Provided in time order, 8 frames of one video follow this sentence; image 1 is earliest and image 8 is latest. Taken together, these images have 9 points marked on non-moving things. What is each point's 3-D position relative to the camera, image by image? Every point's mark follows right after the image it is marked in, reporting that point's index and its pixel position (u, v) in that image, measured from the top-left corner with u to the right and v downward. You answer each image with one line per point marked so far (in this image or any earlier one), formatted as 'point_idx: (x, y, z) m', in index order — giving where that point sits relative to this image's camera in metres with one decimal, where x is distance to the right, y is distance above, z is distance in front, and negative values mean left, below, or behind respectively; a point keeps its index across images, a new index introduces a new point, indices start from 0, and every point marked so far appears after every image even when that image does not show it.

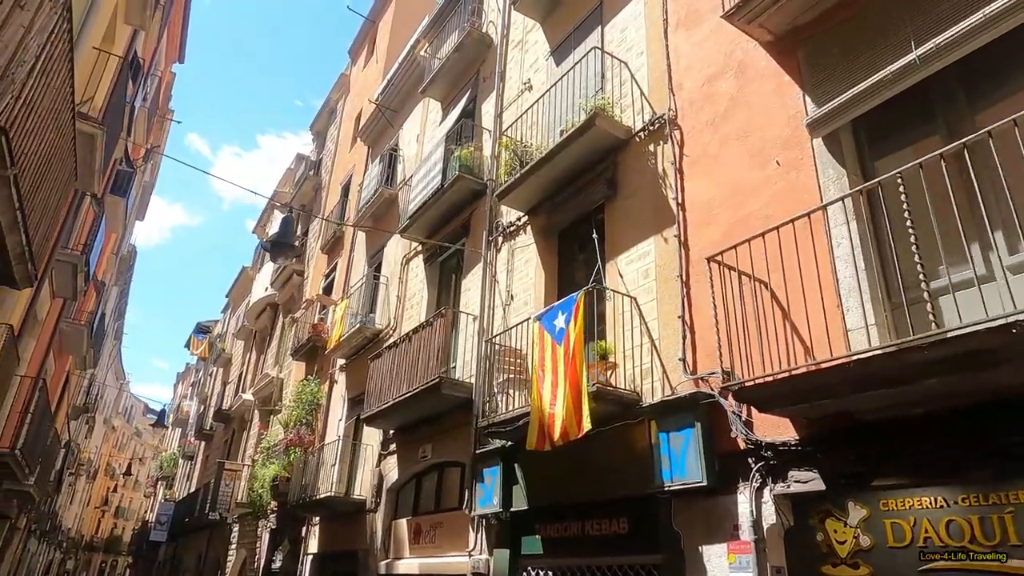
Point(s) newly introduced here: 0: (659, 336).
0: (+1.4, -0.5, +6.4) m
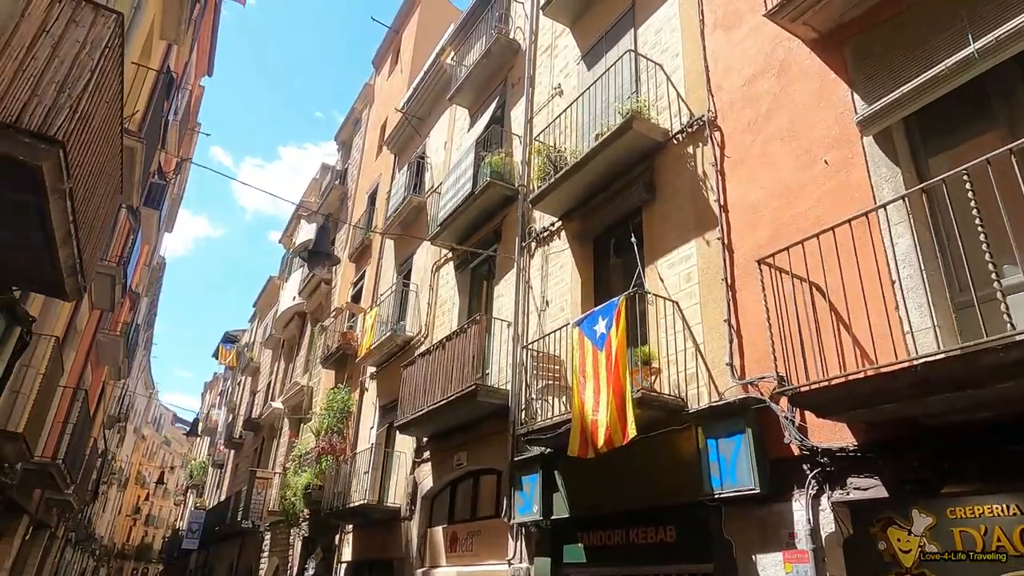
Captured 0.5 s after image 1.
0: (+1.8, -0.5, +6.3) m
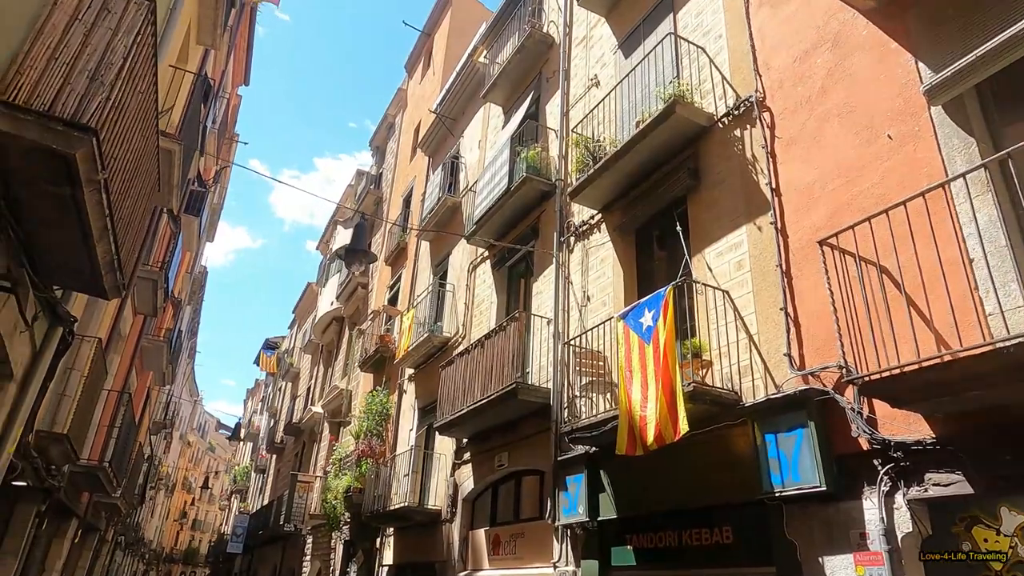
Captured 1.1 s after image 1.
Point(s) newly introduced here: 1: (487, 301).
0: (+2.2, -0.4, +6.0) m
1: (-0.4, -0.2, +12.0) m
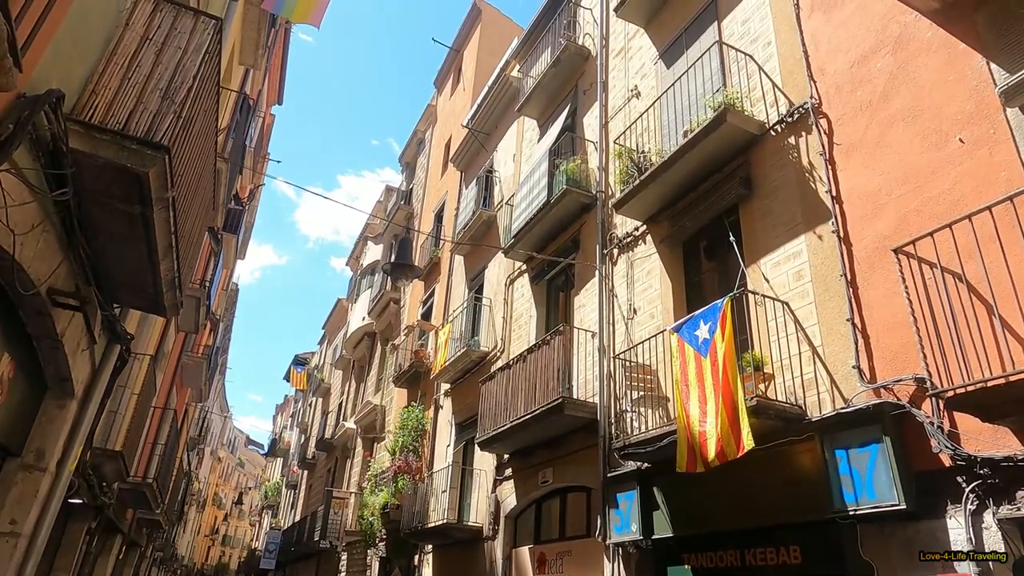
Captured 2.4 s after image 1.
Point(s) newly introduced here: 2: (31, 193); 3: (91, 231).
0: (+2.7, -0.5, +5.8) m
1: (+0.3, -0.5, +11.9) m
2: (-2.6, +0.5, +3.6) m
3: (-2.7, +0.4, +4.3) m
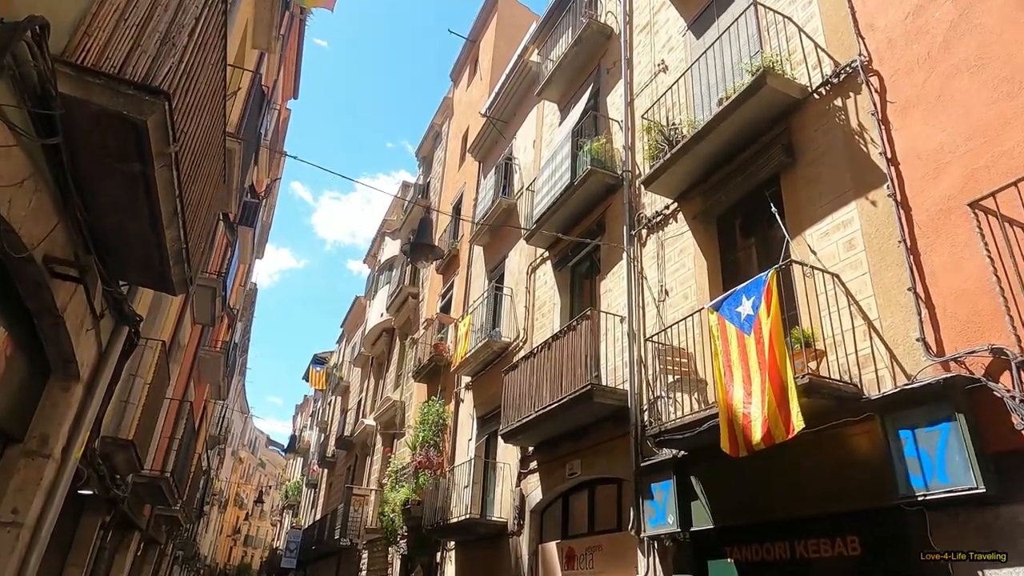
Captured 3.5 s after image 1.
0: (+2.9, -0.2, +5.3) m
1: (+0.7, -0.3, +11.5) m
2: (-2.4, +0.7, +3.3) m
3: (-2.6, +0.6, +4.0) m
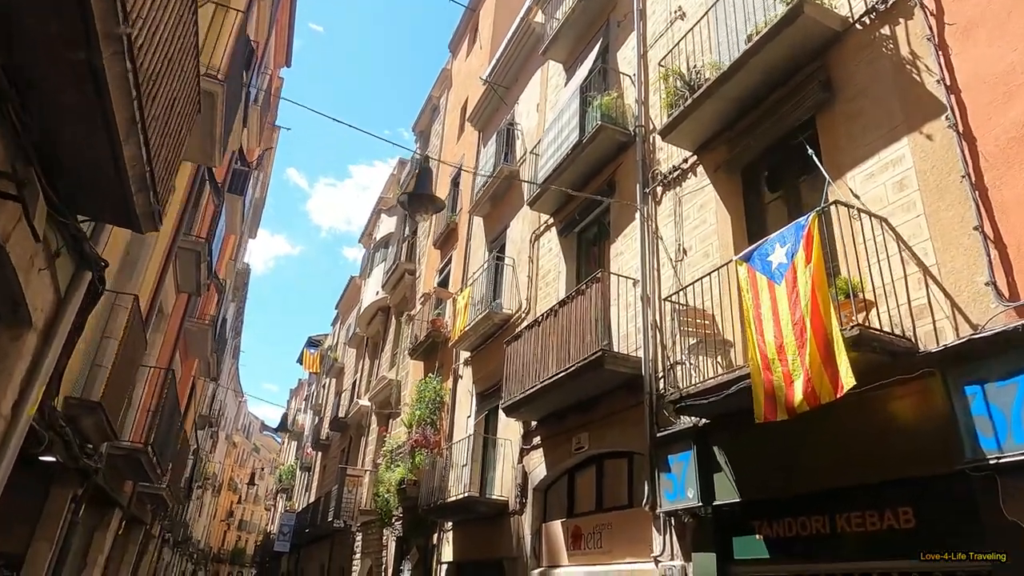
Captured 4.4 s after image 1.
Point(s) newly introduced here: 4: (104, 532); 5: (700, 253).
0: (+3.0, +0.2, +4.7) m
1: (+0.7, +0.3, +10.9) m
2: (-2.3, +1.1, +2.6) m
3: (-2.5, +1.0, +3.4) m
4: (-6.4, -3.8, +10.4) m
5: (+2.1, +0.4, +7.3) m
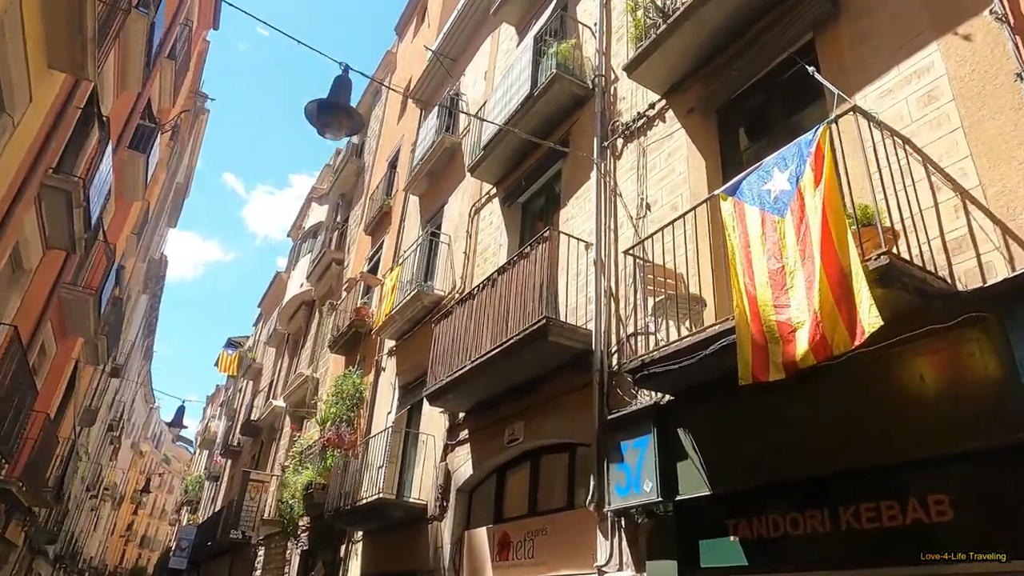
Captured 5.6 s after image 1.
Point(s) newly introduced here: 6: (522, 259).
0: (+2.6, +0.6, +3.7) m
1: (-0.3, +0.6, +9.7) m
2: (-2.5, +1.9, +1.2) m
3: (-2.7, +1.7, +1.9) m
4: (-7.4, -3.1, +8.3) m
5: (+1.5, +0.8, +6.2) m
6: (+0.1, +0.3, +7.4) m
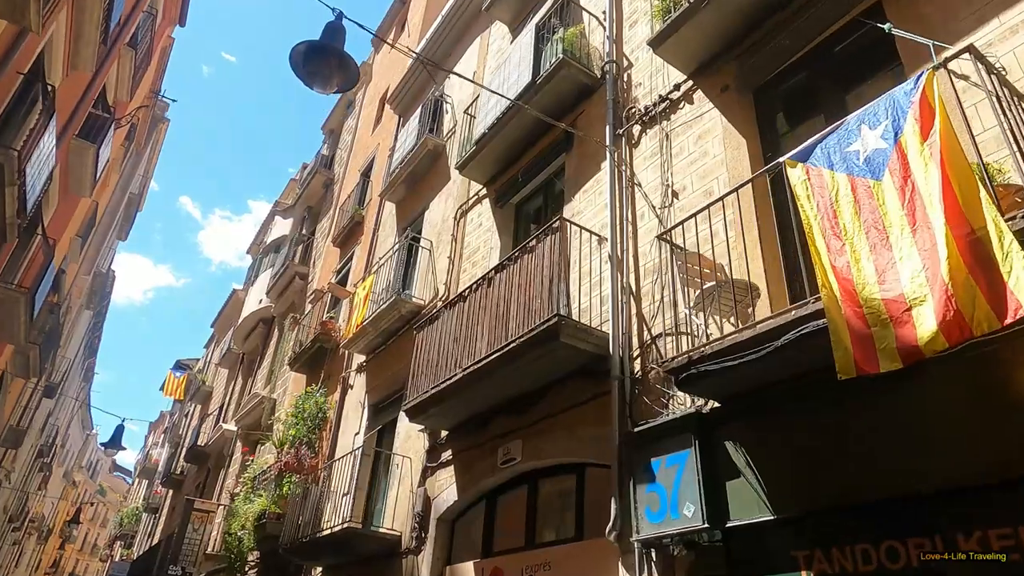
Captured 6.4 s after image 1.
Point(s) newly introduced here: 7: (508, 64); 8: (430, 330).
0: (+2.9, +0.7, +3.1) m
1: (-0.4, +0.5, +8.8) m
2: (-2.0, +2.3, +0.3) m
3: (-2.3, +2.1, +1.0) m
4: (-7.6, -2.9, +6.9) m
5: (+1.5, +0.8, +5.5) m
6: (+0.1, +0.3, +6.6) m
7: (-0.1, +3.0, +9.0) m
8: (-1.0, -0.5, +7.9) m
